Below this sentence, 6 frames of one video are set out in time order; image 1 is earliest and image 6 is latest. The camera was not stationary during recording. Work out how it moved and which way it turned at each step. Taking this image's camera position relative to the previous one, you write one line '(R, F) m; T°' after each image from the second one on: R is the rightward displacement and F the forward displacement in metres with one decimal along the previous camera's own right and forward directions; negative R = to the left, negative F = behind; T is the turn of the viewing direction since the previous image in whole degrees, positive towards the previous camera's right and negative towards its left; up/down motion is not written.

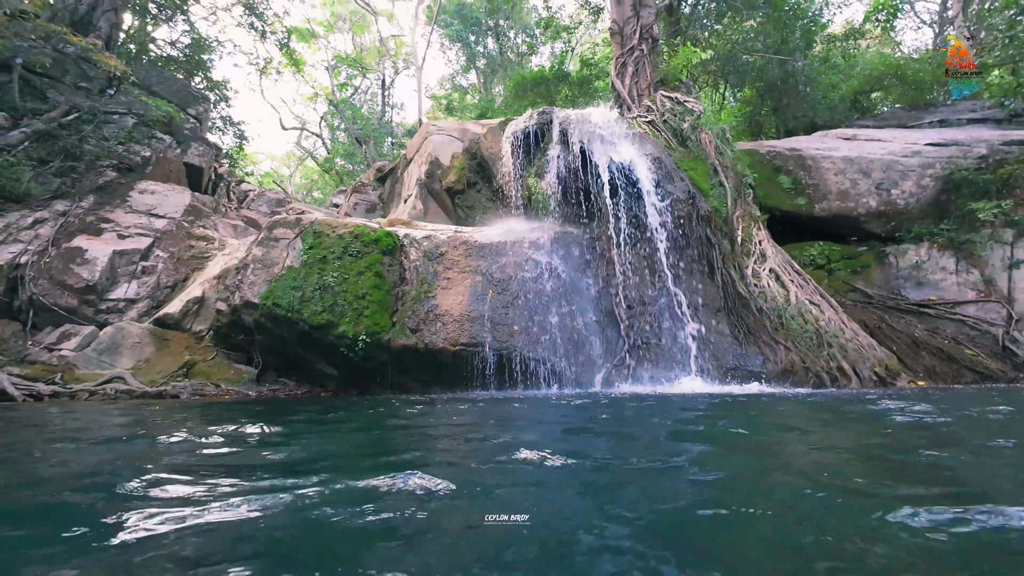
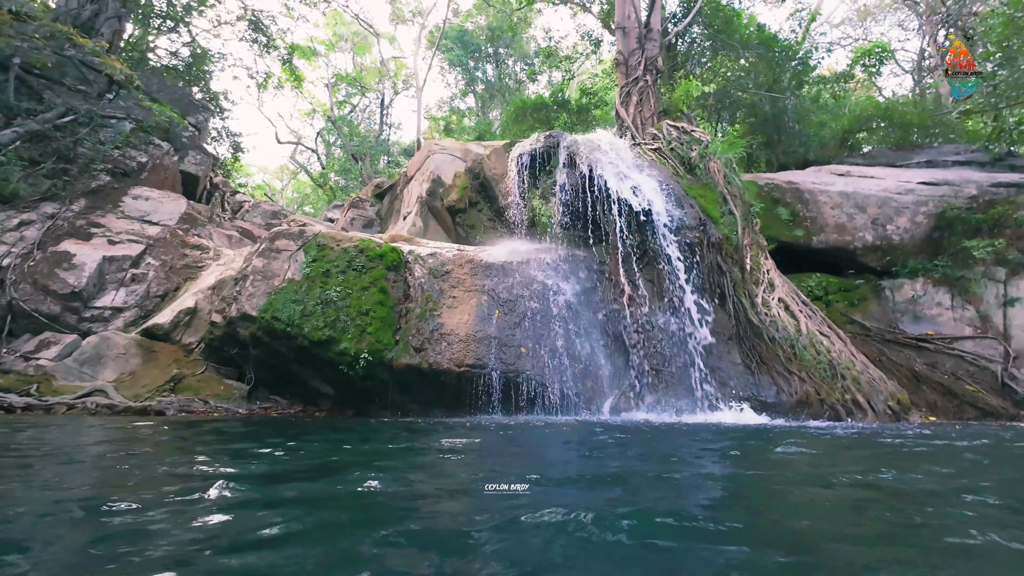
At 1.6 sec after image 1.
(-0.3, +0.1) m; +2°
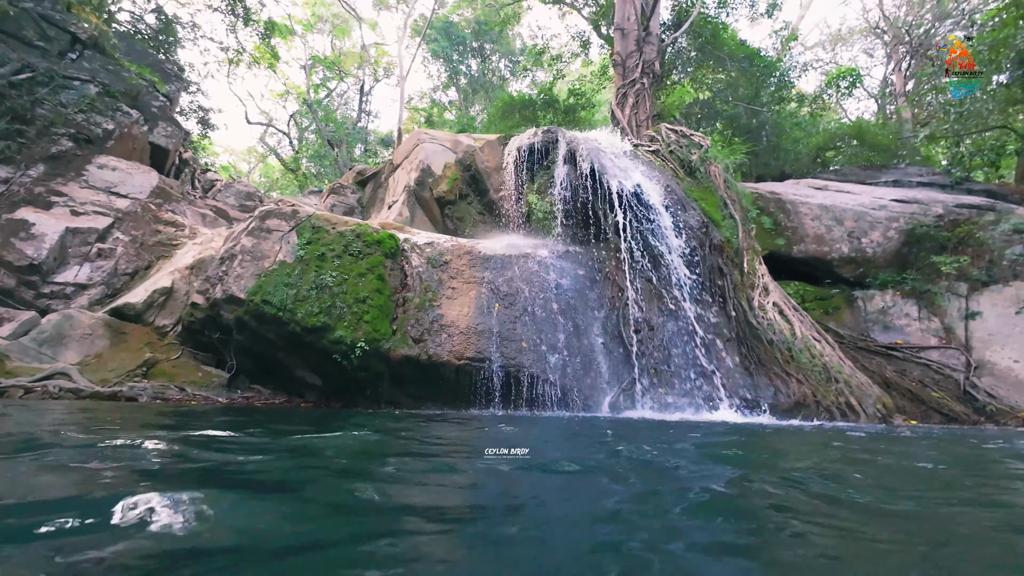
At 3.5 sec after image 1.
(-0.6, +0.1) m; +5°
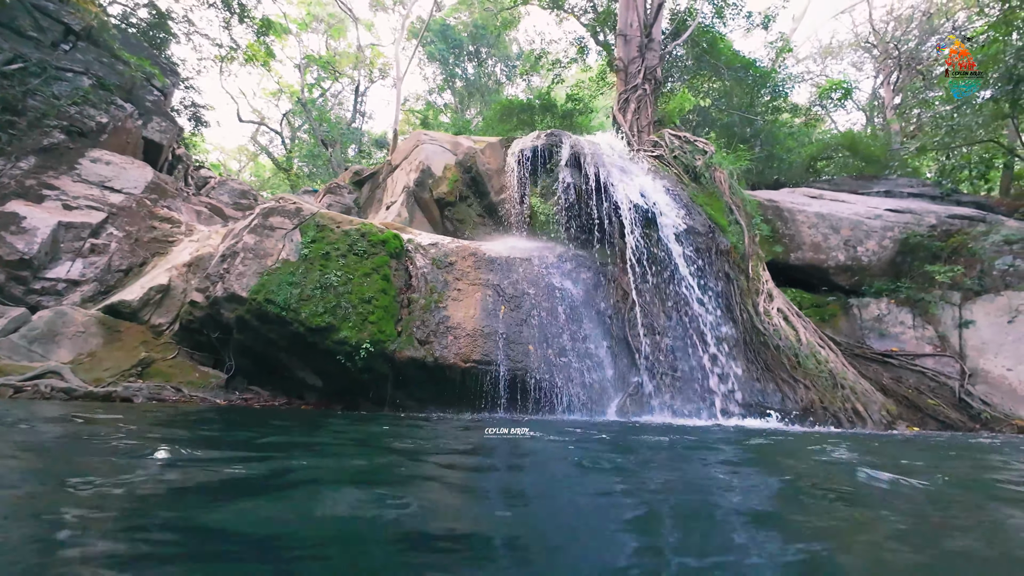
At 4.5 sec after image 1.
(-0.3, +0.1) m; +2°
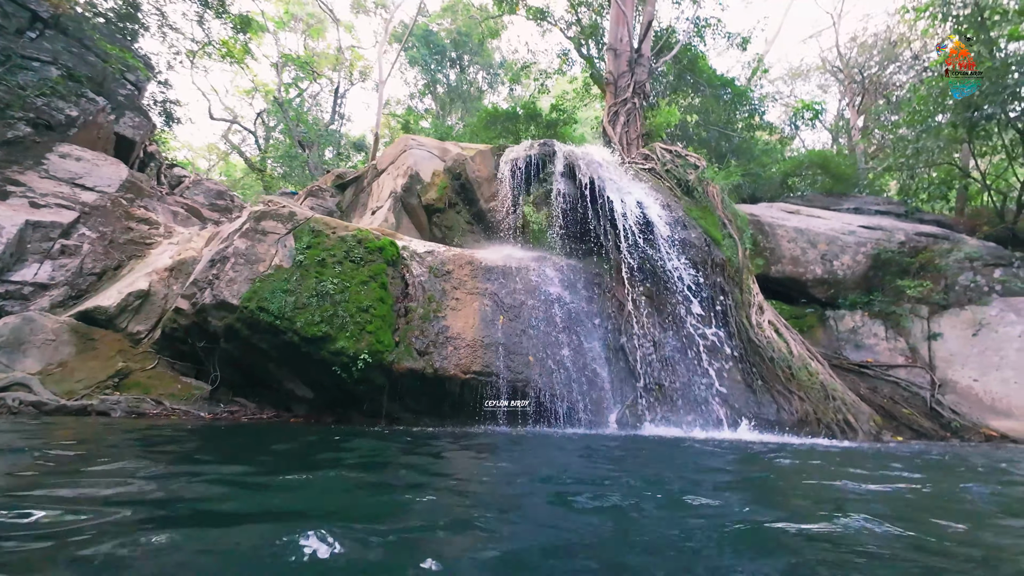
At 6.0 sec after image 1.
(-0.4, +0.1) m; +4°
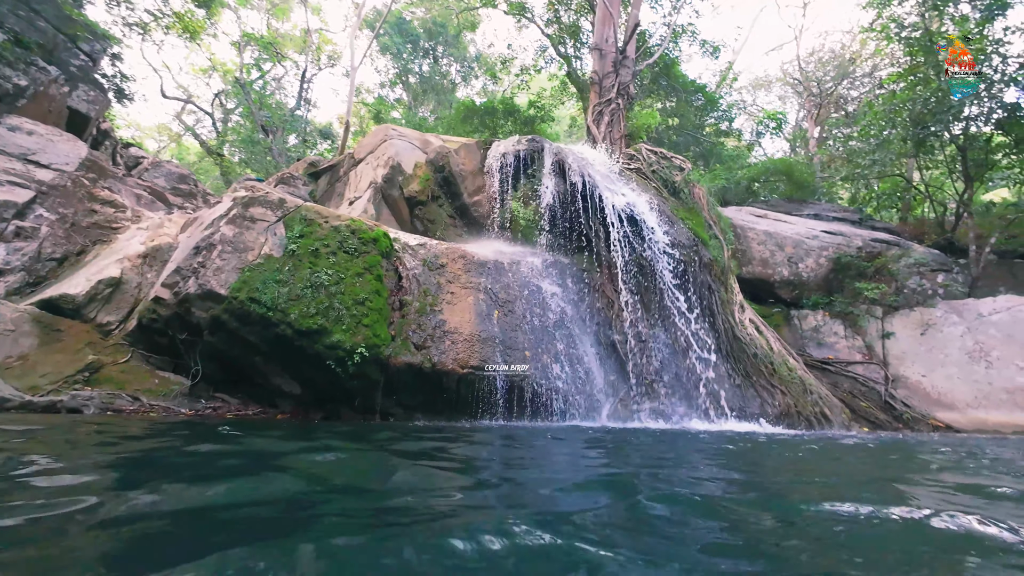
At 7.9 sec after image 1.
(-0.5, +0.1) m; +5°
